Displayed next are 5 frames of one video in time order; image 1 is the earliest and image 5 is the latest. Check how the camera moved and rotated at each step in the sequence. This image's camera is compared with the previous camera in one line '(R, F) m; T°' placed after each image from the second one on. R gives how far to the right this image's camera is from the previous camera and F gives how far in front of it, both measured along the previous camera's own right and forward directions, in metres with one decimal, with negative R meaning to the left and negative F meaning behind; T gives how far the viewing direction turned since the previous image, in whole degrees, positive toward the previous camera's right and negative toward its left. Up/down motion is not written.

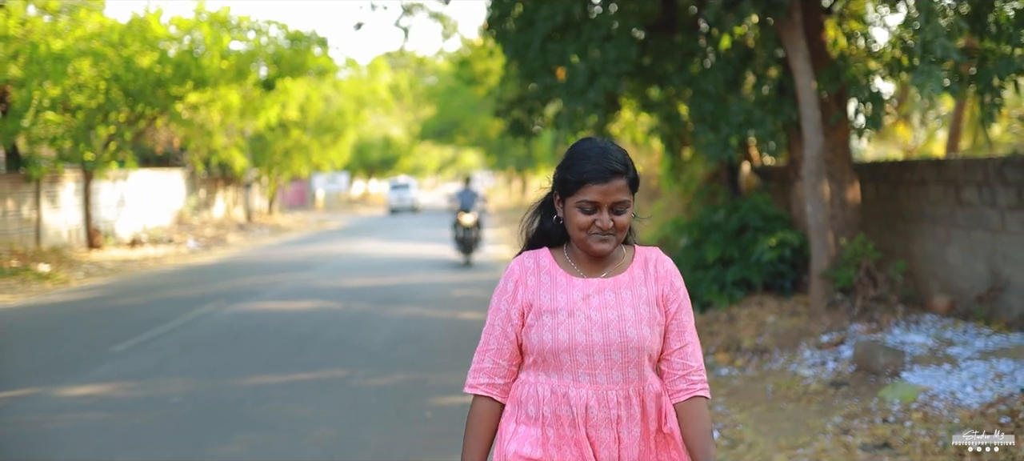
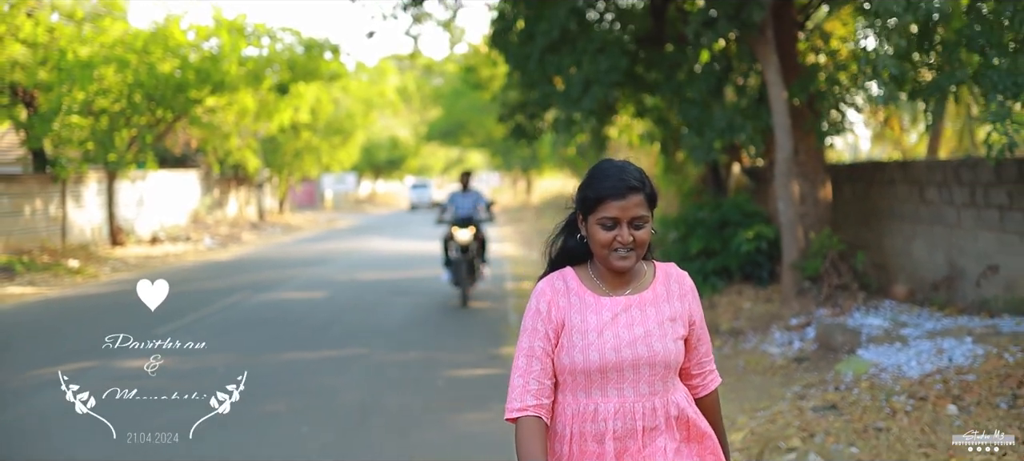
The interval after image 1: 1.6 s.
(0.0, -0.9) m; 0°
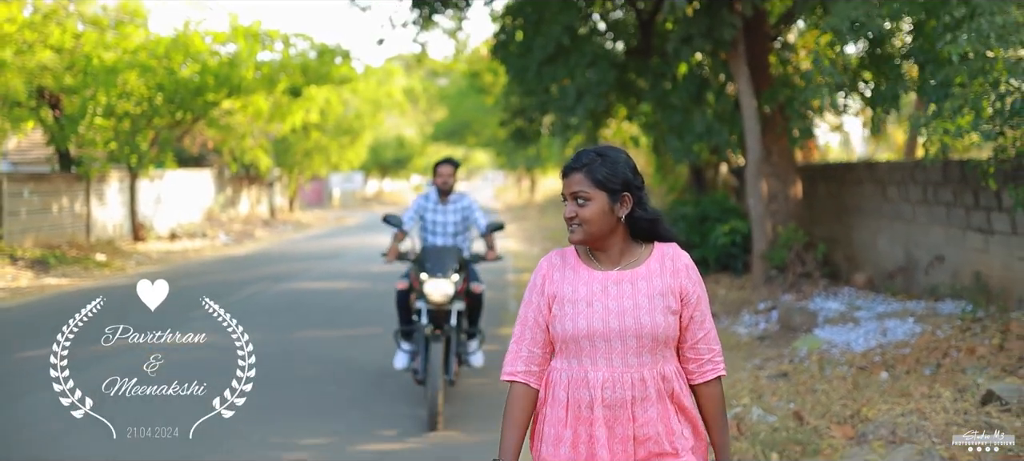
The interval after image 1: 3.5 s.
(+0.1, -1.0) m; 0°
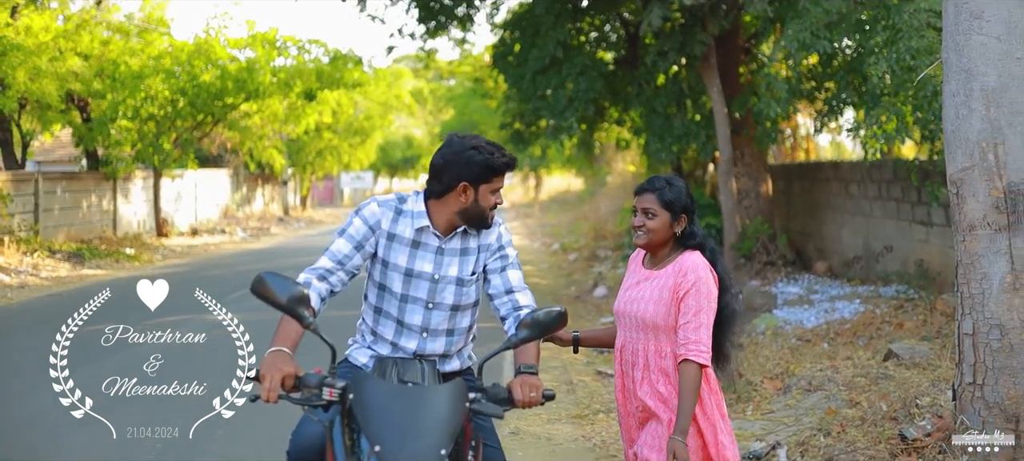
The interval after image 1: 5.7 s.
(+0.1, -1.2) m; 0°
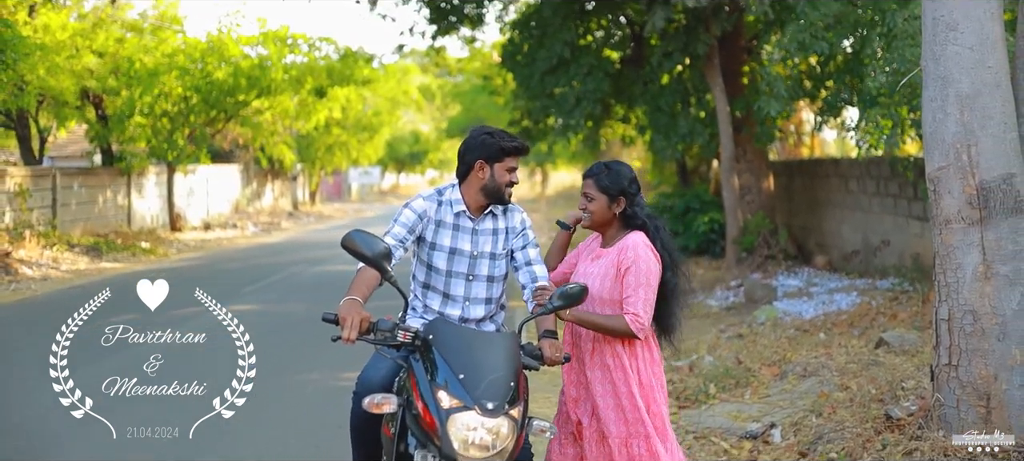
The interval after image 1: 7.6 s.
(0.0, -0.4) m; 0°
